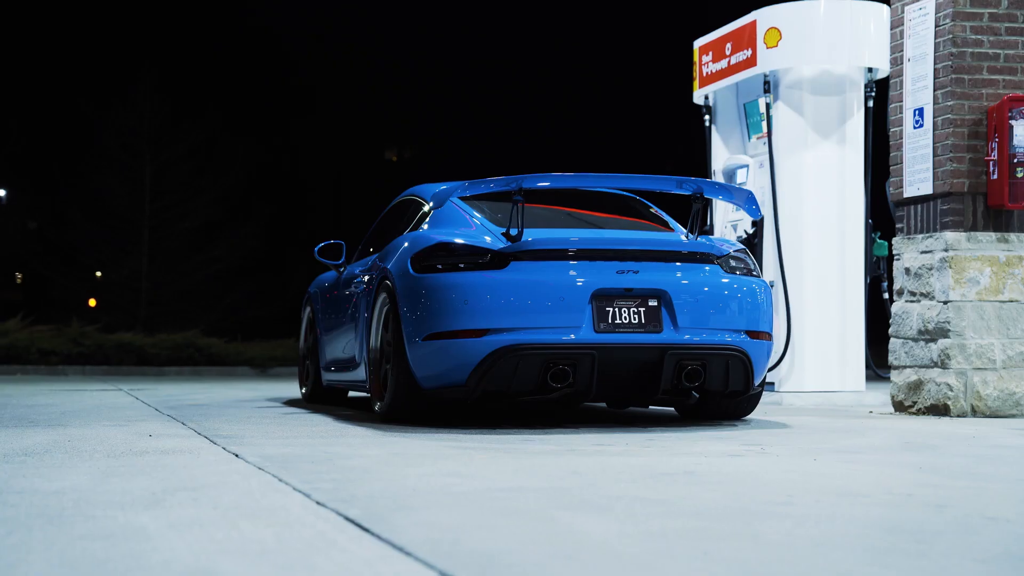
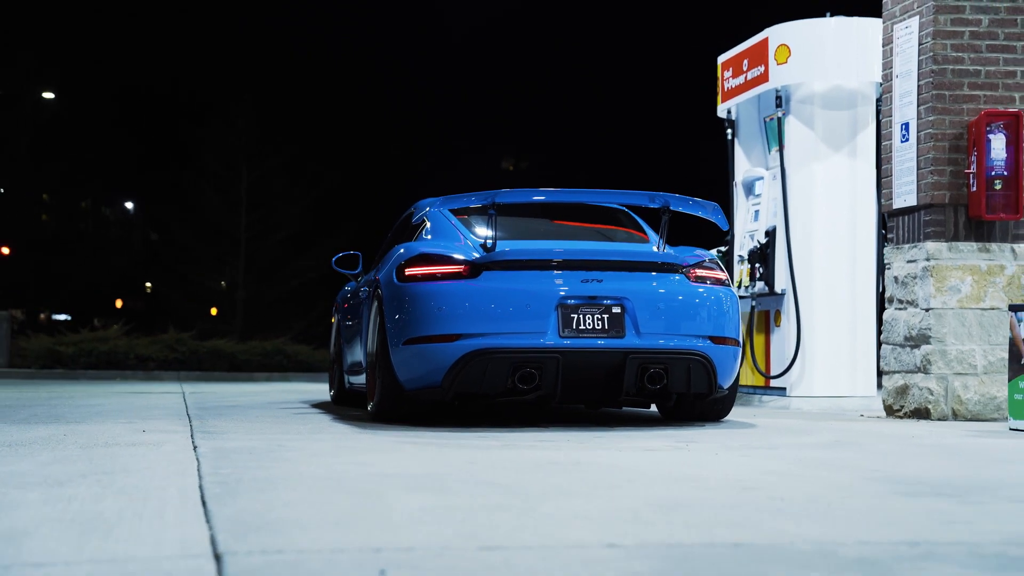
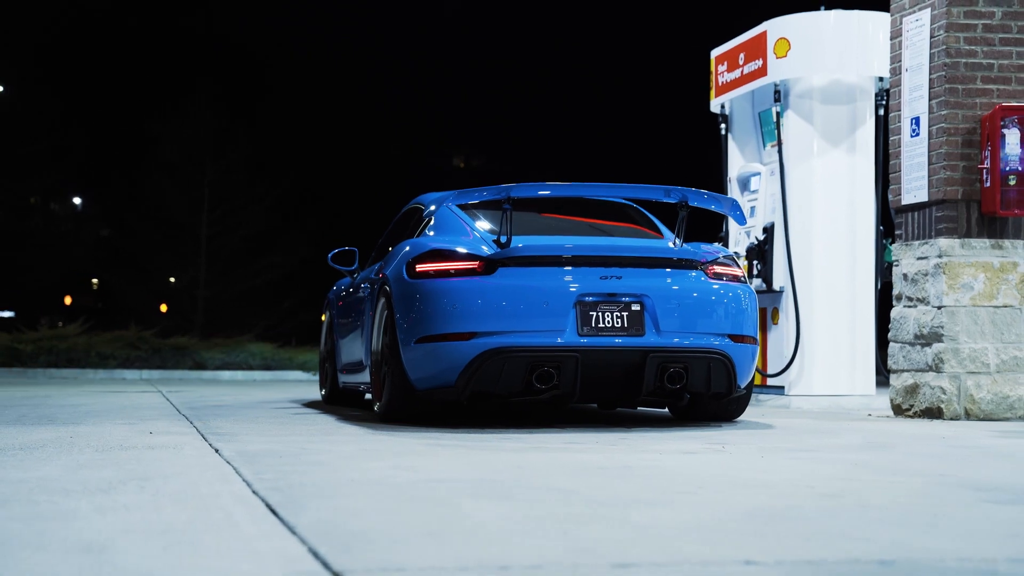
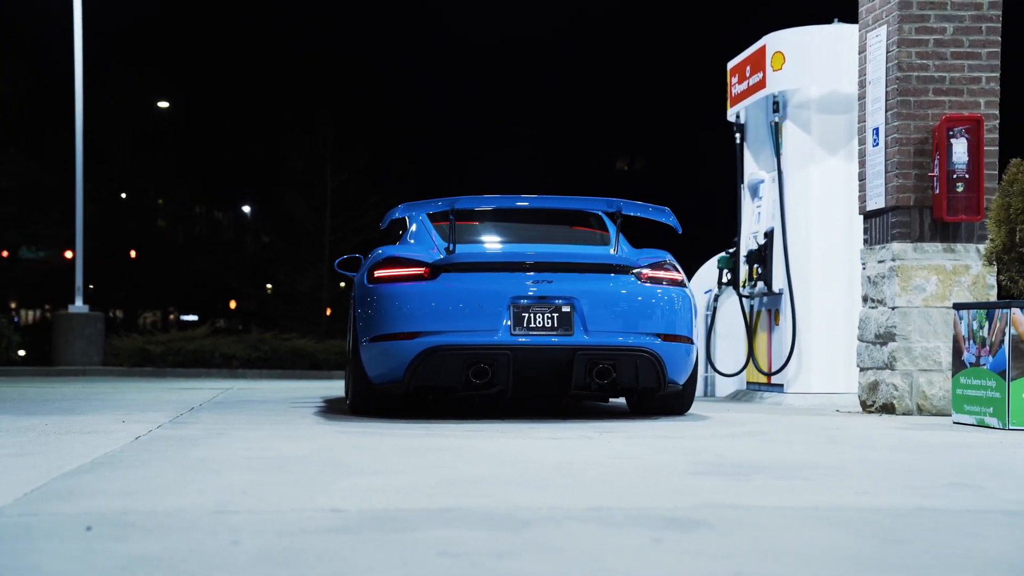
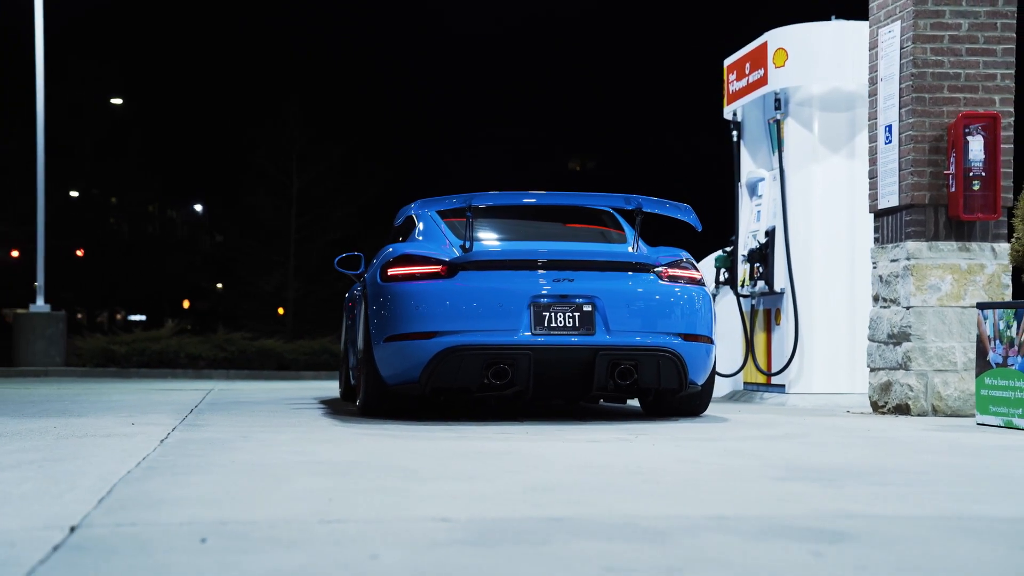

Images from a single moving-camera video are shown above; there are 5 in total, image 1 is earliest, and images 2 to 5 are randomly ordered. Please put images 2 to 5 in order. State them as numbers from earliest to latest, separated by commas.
3, 2, 5, 4
